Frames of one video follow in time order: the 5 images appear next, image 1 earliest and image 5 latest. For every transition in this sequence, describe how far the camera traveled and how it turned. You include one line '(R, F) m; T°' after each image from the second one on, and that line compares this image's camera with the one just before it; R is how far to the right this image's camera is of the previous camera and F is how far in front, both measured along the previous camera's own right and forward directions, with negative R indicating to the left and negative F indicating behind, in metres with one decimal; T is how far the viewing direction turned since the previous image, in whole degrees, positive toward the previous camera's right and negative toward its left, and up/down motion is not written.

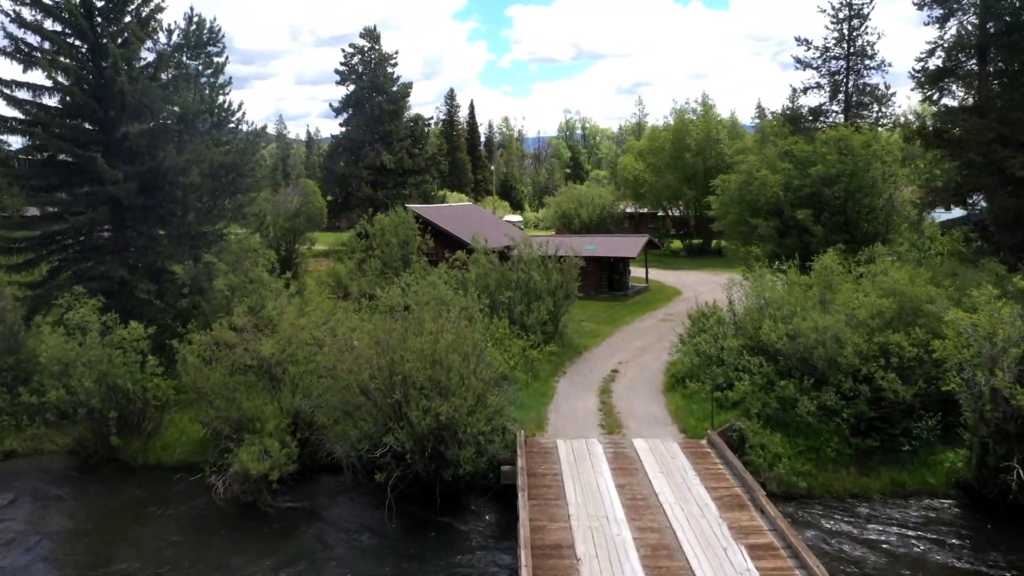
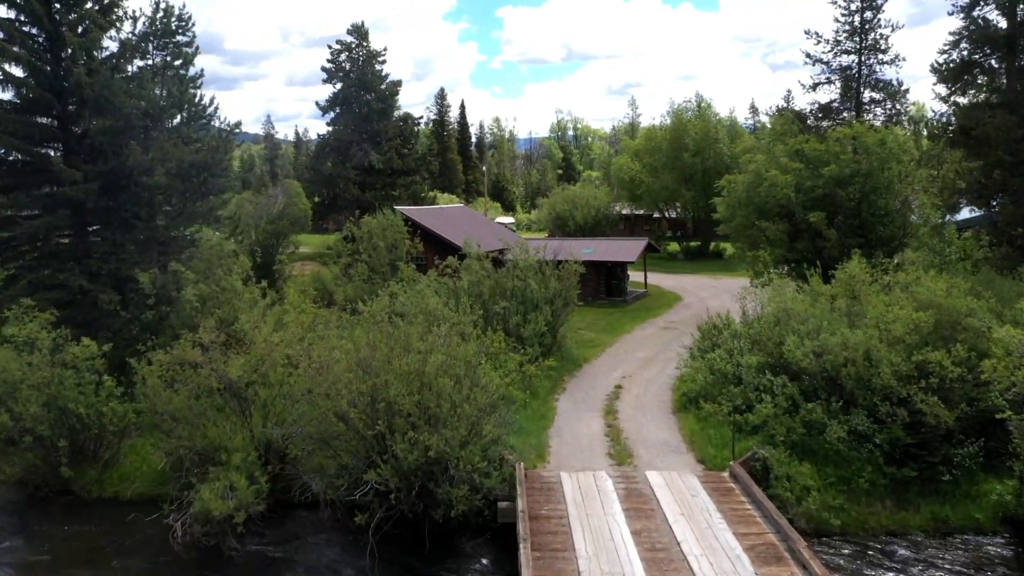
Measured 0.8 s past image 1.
(-0.1, +1.8) m; +1°
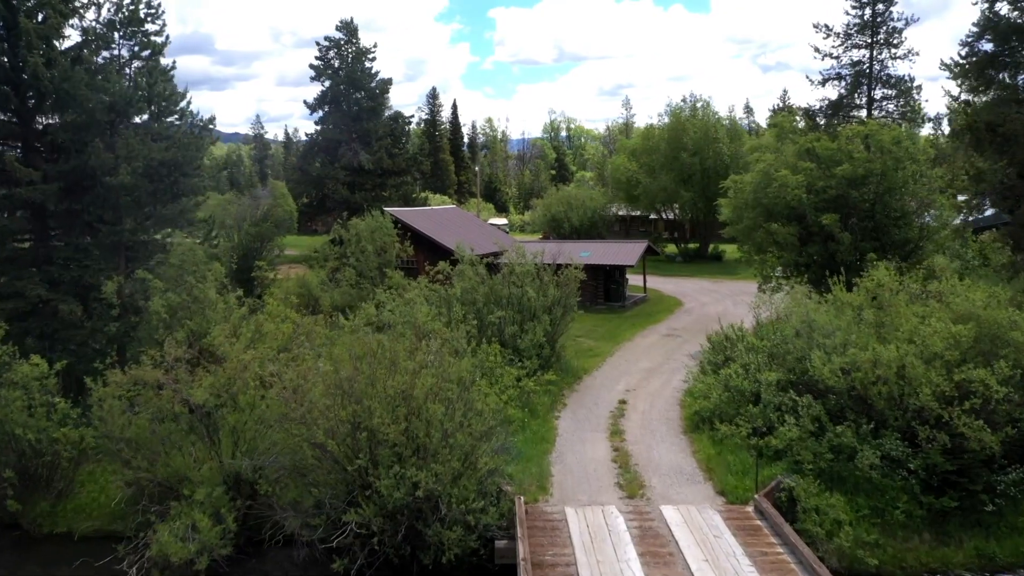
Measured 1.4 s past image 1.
(-0.1, +1.6) m; +1°
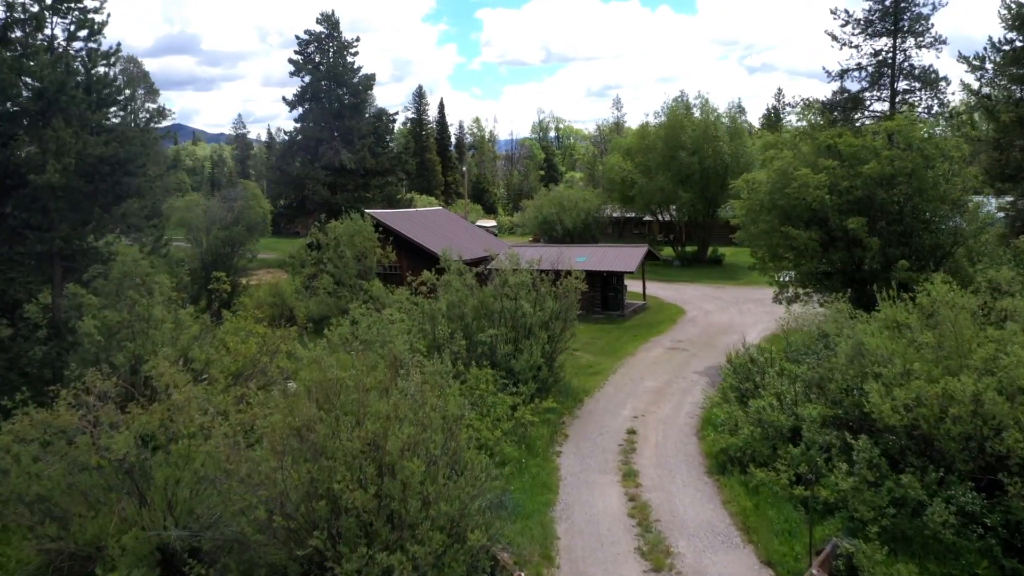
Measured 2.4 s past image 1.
(-0.1, +2.6) m; +1°
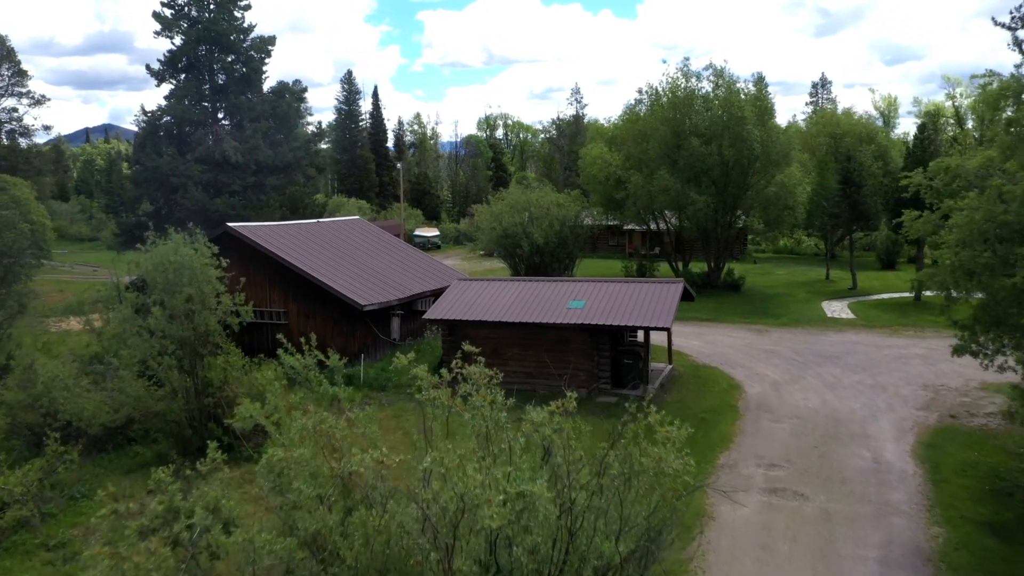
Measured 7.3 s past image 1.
(-0.2, +14.2) m; +4°
